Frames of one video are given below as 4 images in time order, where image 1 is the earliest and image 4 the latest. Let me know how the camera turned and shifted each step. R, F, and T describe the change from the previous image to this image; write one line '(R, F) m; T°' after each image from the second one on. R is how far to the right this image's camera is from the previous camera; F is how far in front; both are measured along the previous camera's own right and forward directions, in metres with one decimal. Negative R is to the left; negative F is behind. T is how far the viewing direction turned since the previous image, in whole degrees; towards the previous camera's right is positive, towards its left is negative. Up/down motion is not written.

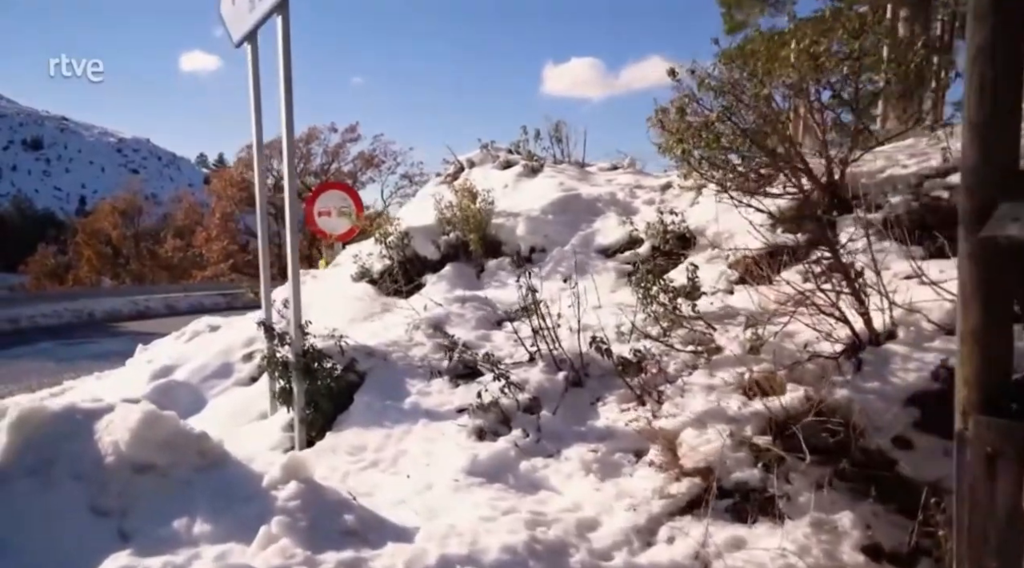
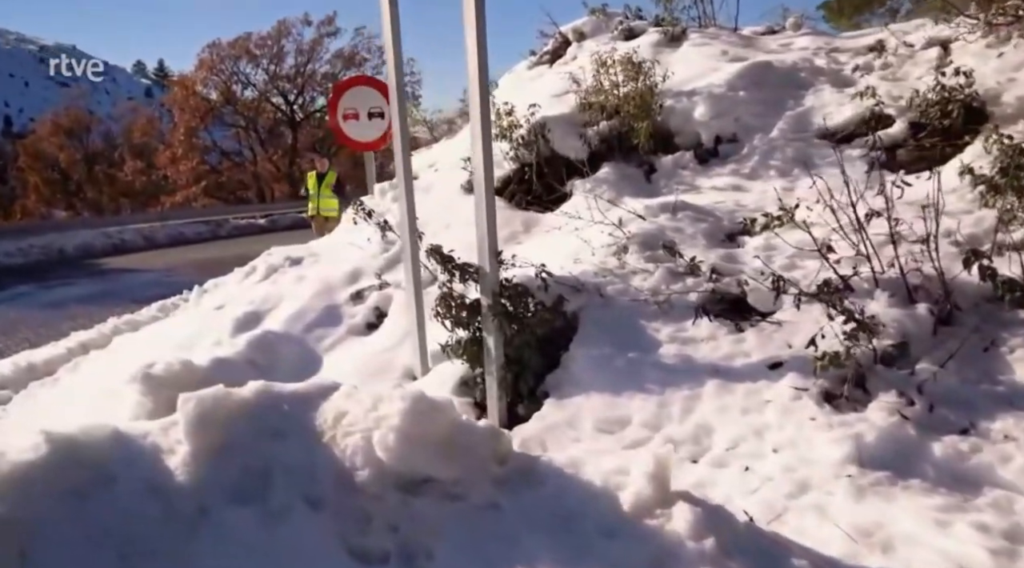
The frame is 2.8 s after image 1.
(-1.7, +1.6) m; +3°
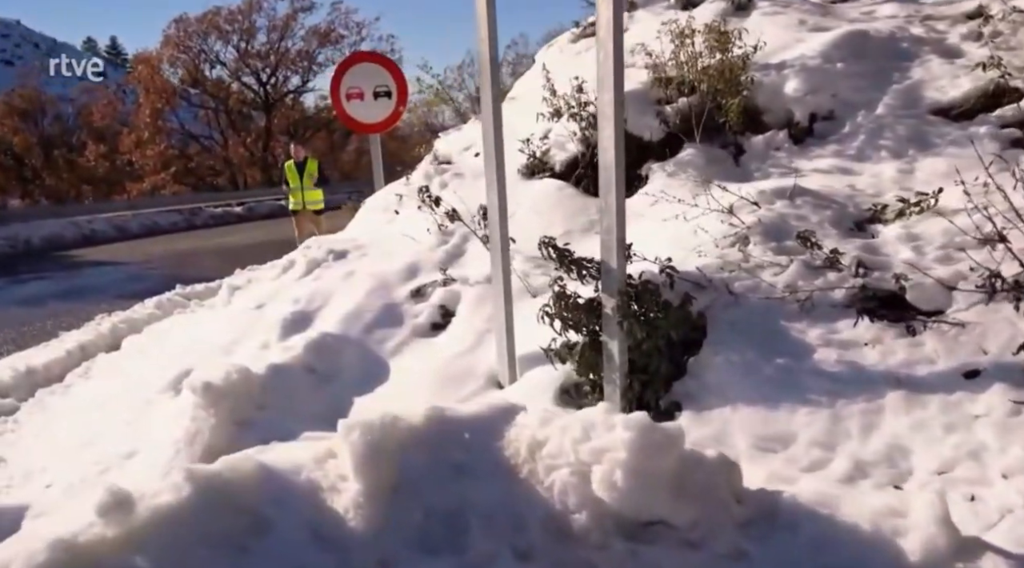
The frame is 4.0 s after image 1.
(-0.8, +0.5) m; +3°
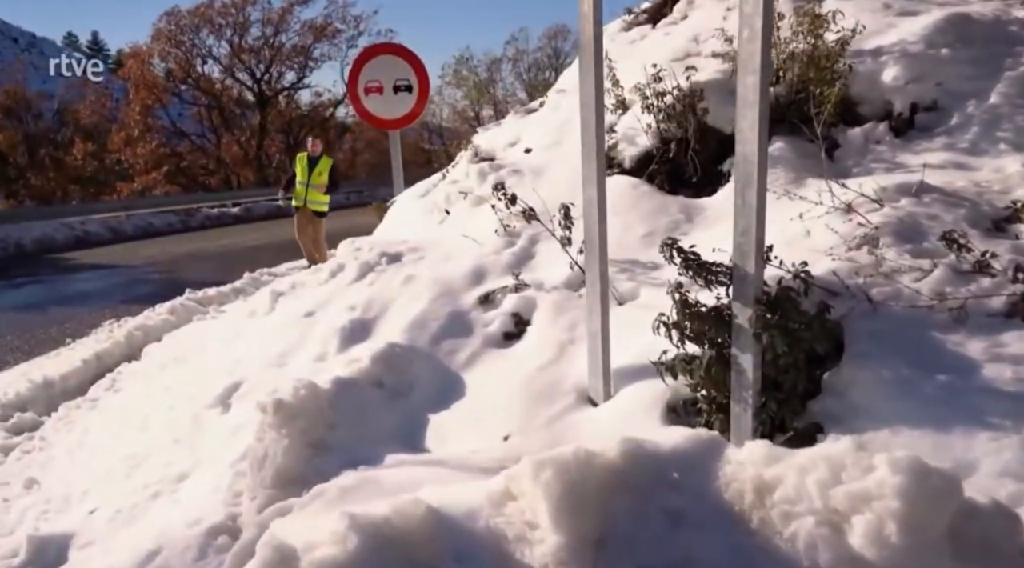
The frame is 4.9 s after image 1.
(-0.6, +0.4) m; +1°
